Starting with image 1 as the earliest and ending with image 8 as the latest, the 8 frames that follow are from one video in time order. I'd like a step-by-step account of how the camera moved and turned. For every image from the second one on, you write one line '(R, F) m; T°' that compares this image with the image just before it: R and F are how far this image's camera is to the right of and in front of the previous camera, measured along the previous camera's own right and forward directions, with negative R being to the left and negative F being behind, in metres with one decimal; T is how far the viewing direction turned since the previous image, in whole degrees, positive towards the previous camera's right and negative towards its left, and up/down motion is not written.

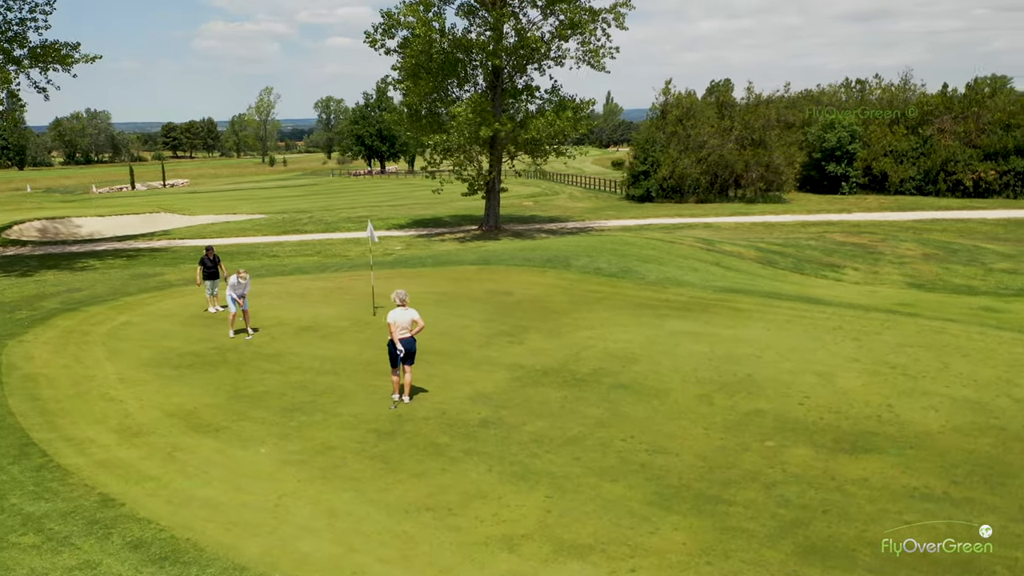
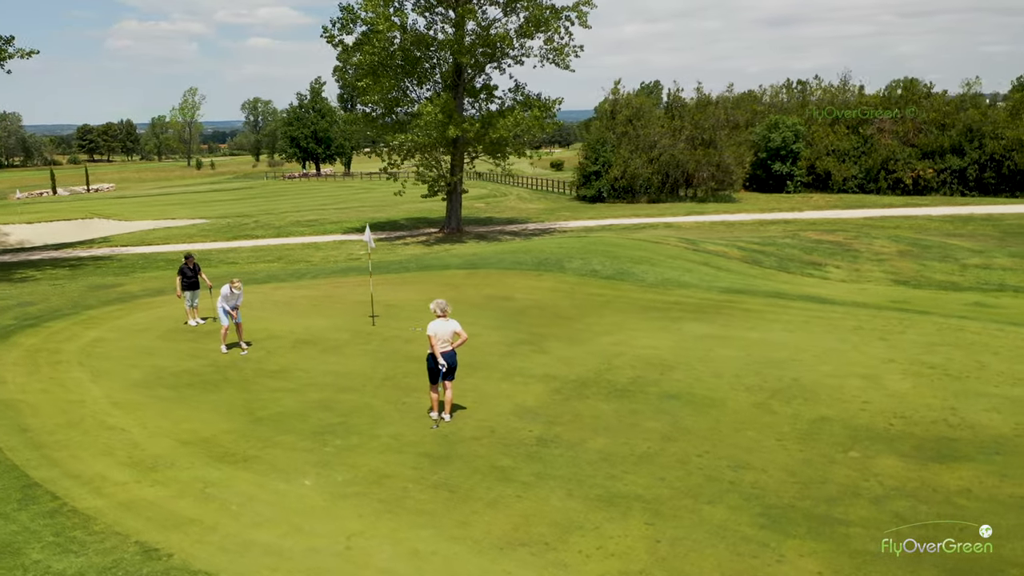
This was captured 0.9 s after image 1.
(-1.6, +1.0) m; +5°
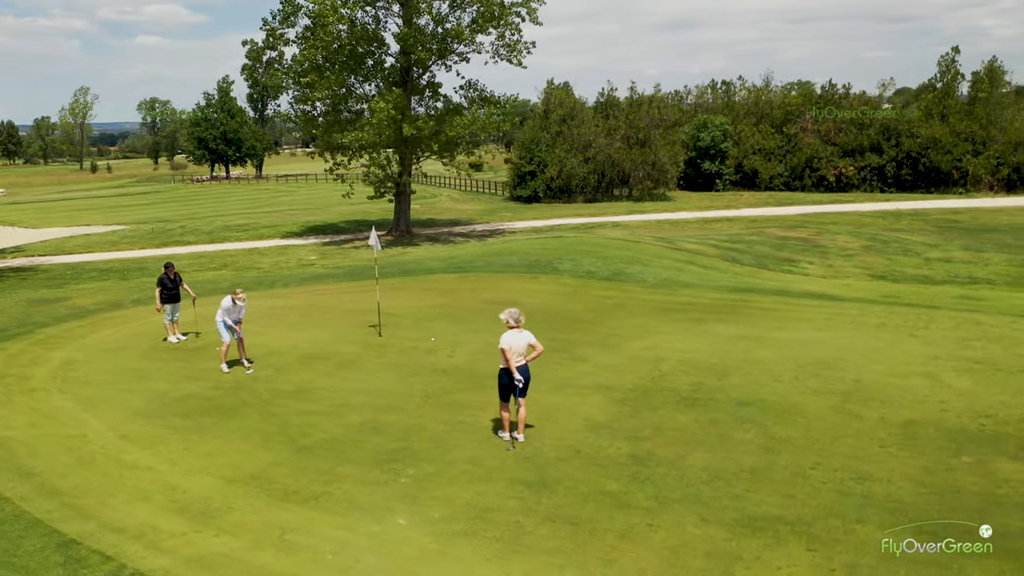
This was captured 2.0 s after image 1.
(-2.1, +1.1) m; +7°
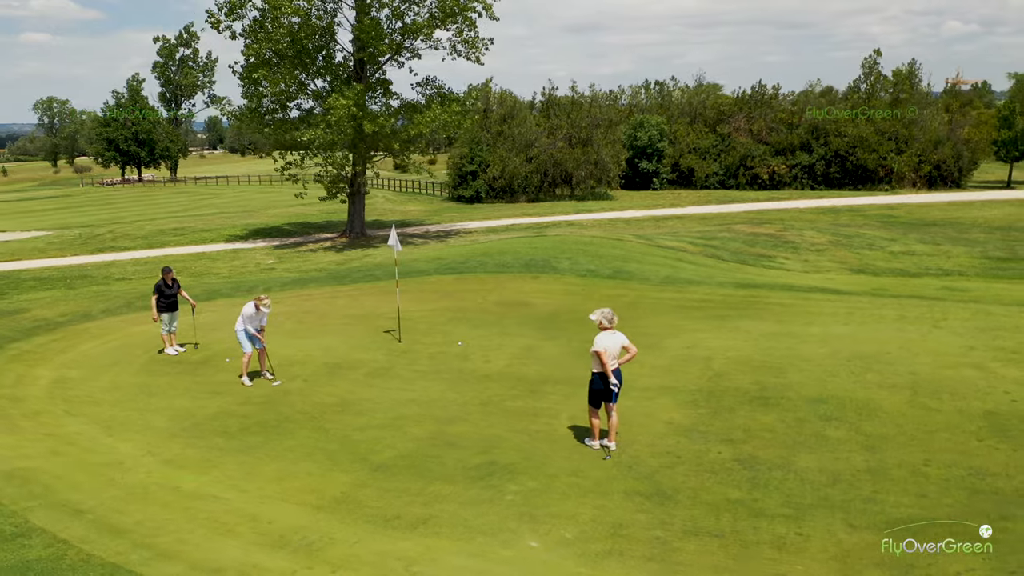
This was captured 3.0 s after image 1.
(-2.0, +0.8) m; +6°
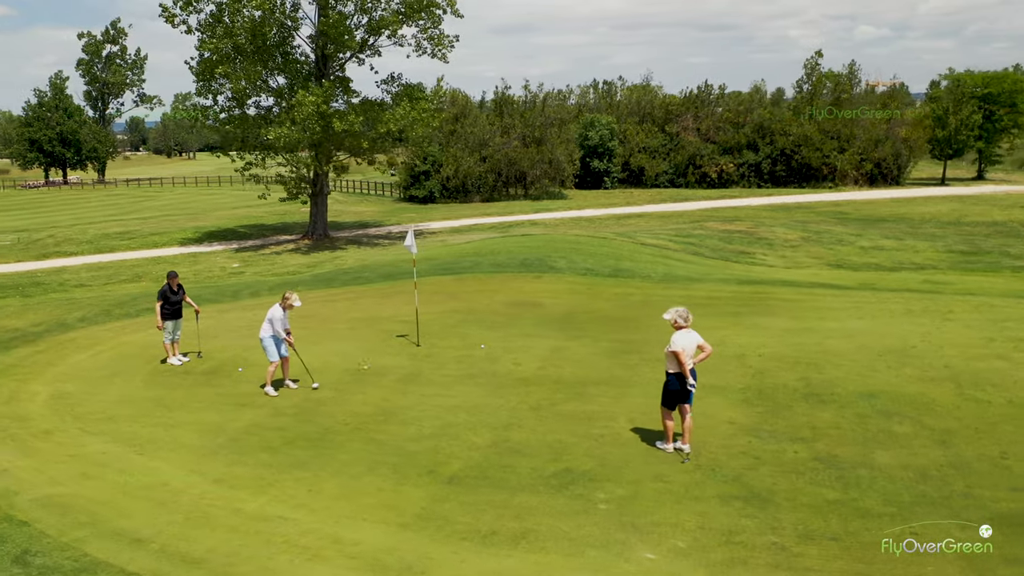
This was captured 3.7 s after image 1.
(-1.5, +0.5) m; +5°
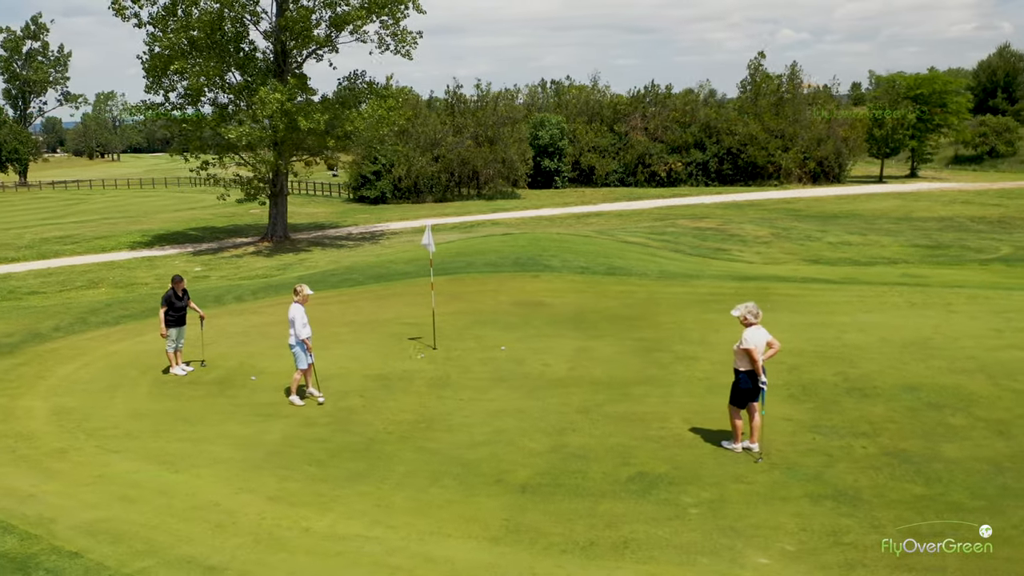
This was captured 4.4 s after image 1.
(-1.4, +0.5) m; +5°
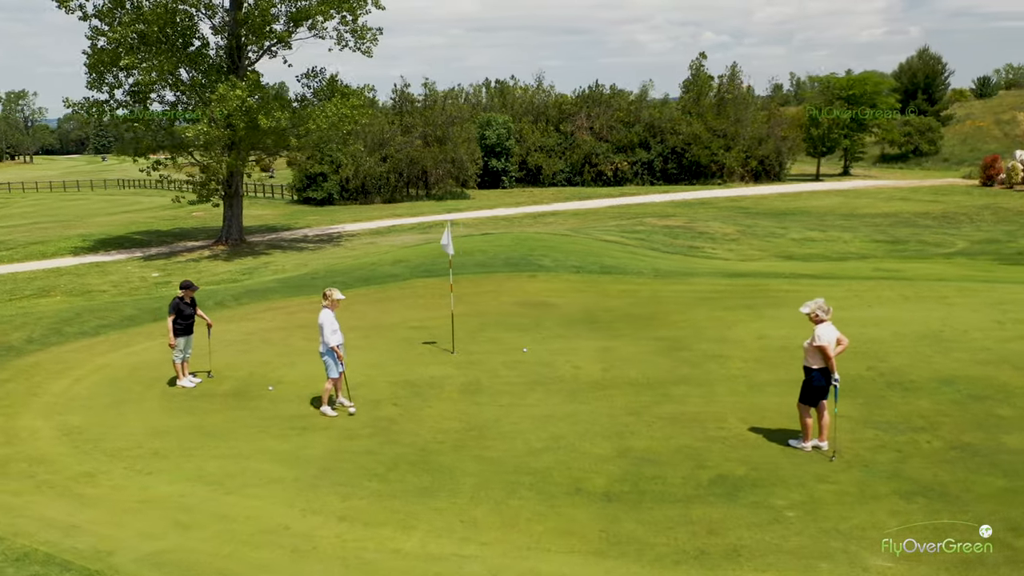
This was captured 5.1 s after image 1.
(-1.5, +0.4) m; +5°
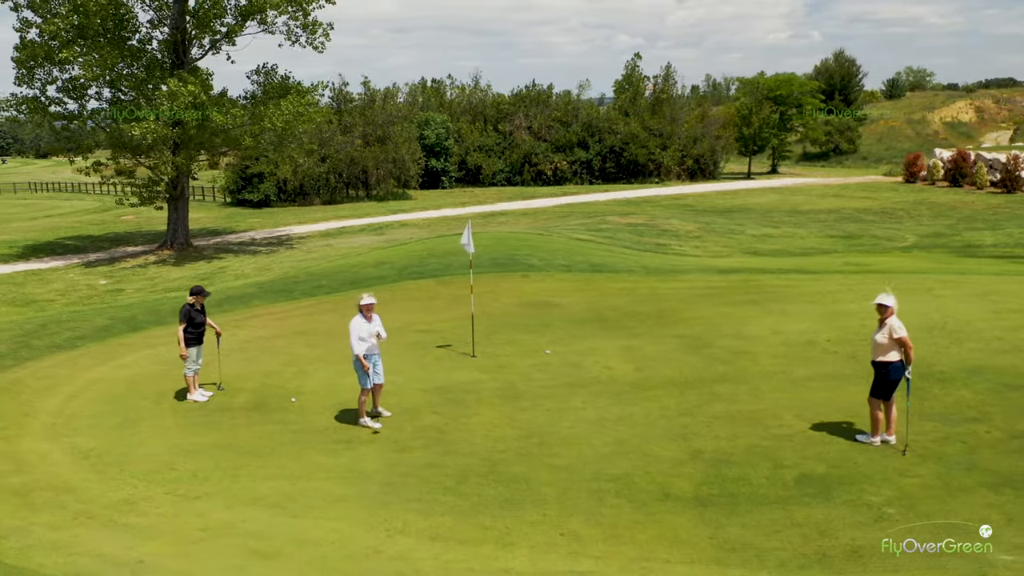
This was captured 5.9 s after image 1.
(-1.6, +0.5) m; +5°
